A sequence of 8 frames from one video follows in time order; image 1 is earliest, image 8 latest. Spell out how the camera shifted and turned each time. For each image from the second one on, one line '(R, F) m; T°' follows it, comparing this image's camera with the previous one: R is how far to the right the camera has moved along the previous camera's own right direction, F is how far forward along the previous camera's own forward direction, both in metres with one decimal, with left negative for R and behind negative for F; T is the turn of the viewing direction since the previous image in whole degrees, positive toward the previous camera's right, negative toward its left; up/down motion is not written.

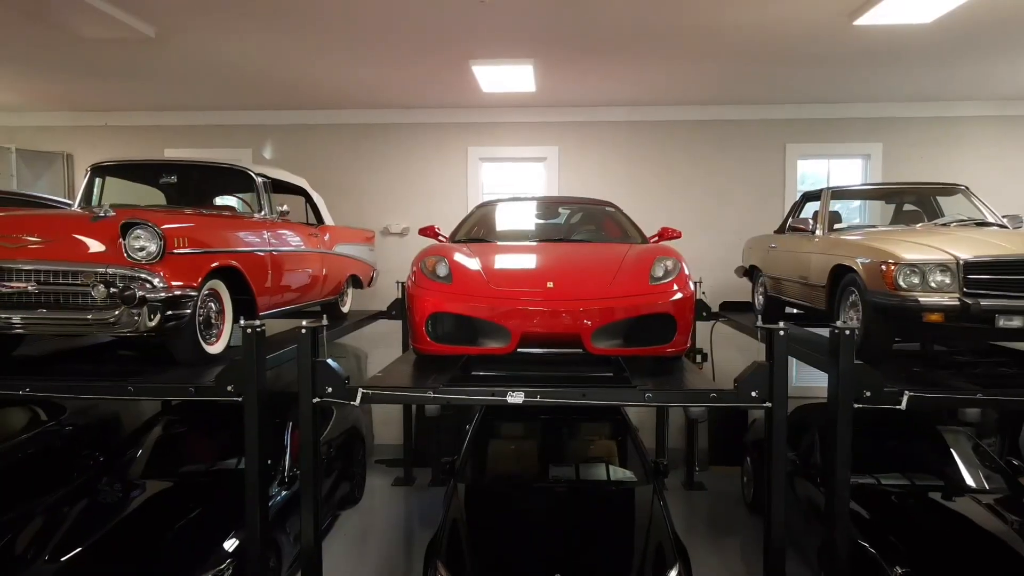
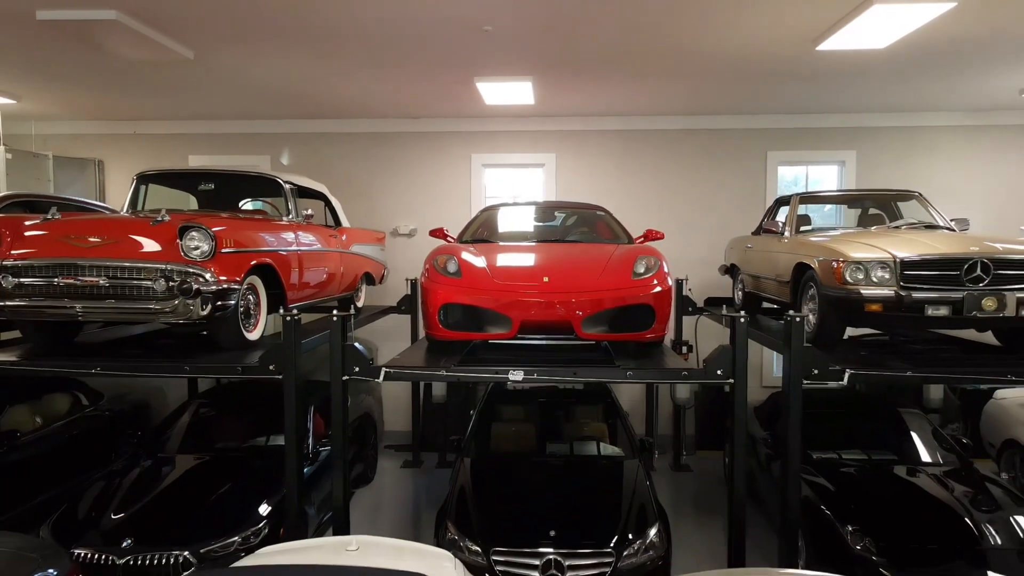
(0.0, -0.4) m; 0°
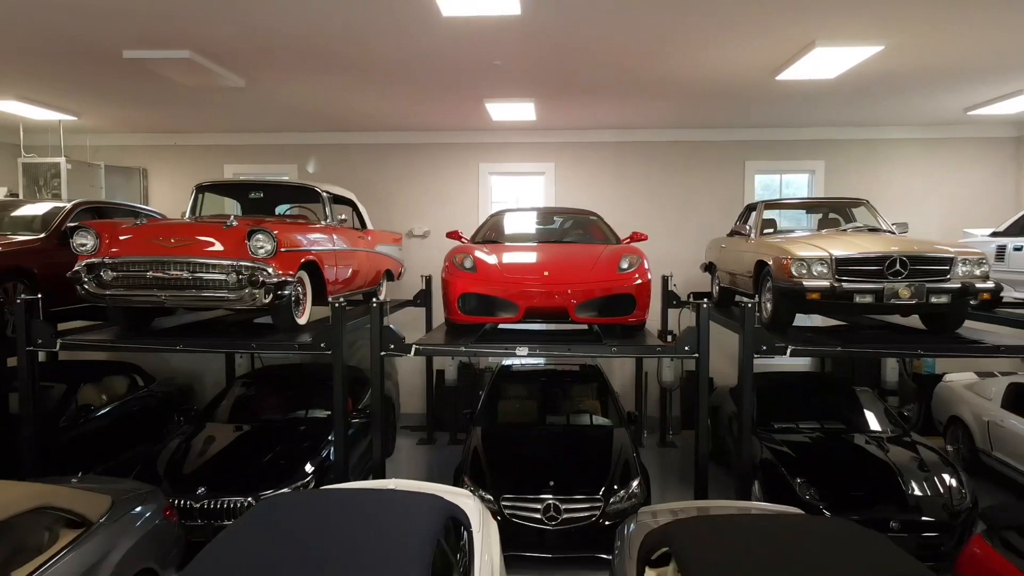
(0.0, -0.7) m; 0°
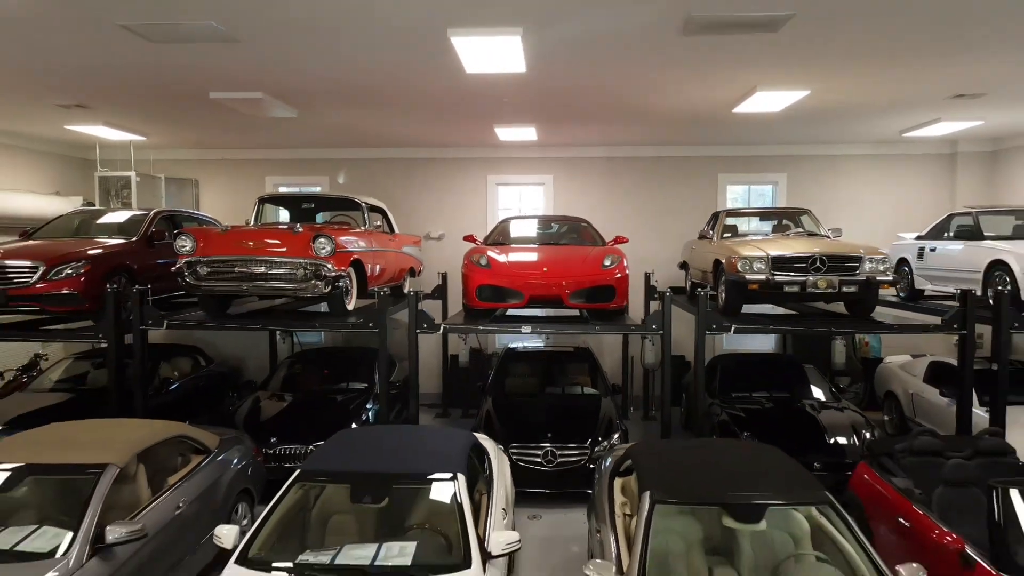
(0.0, -1.1) m; 0°
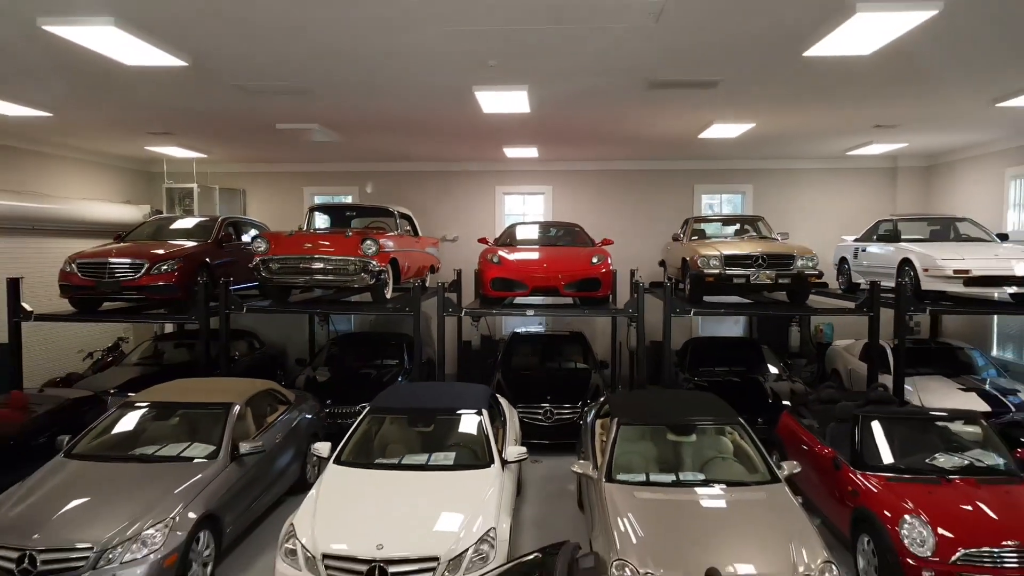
(0.0, -1.3) m; 0°
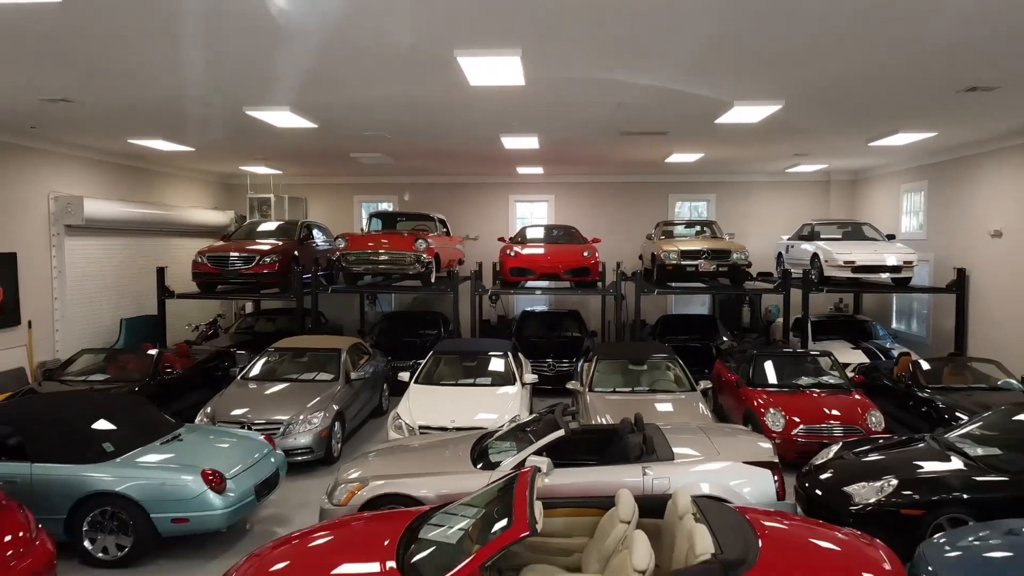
(-0.1, -2.3) m; 0°
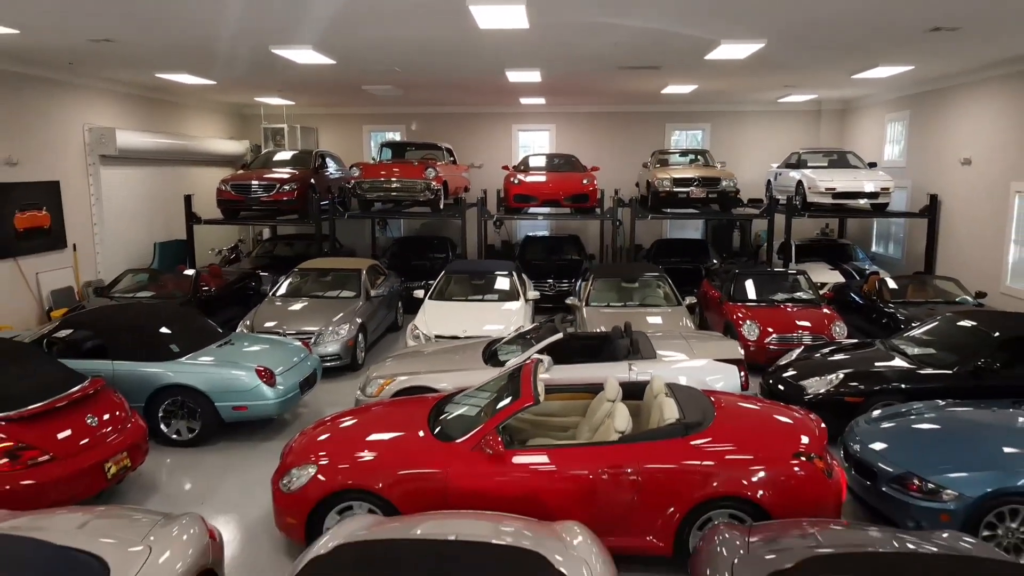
(0.0, -0.7) m; 0°
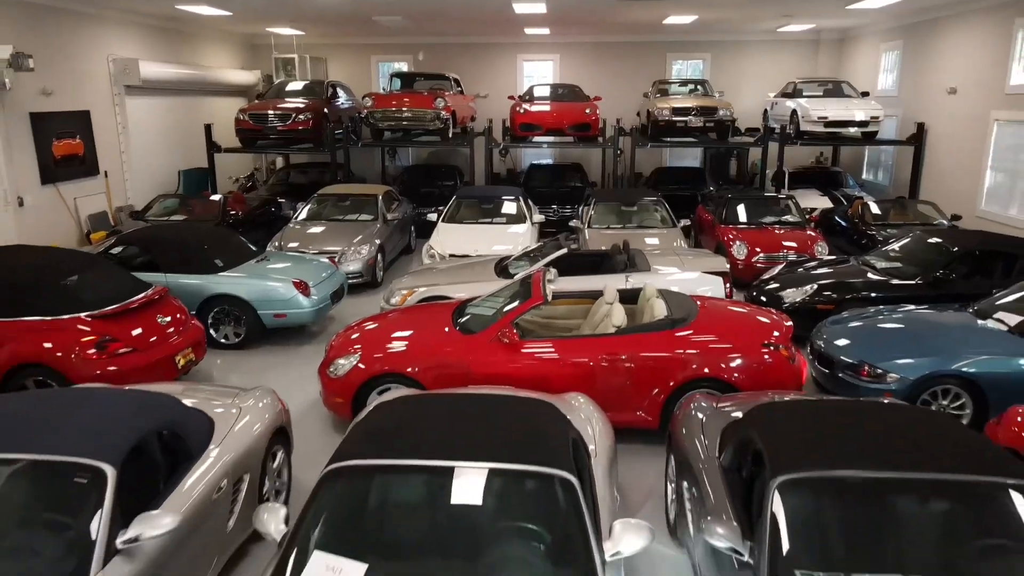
(-0.1, -0.6) m; 0°
